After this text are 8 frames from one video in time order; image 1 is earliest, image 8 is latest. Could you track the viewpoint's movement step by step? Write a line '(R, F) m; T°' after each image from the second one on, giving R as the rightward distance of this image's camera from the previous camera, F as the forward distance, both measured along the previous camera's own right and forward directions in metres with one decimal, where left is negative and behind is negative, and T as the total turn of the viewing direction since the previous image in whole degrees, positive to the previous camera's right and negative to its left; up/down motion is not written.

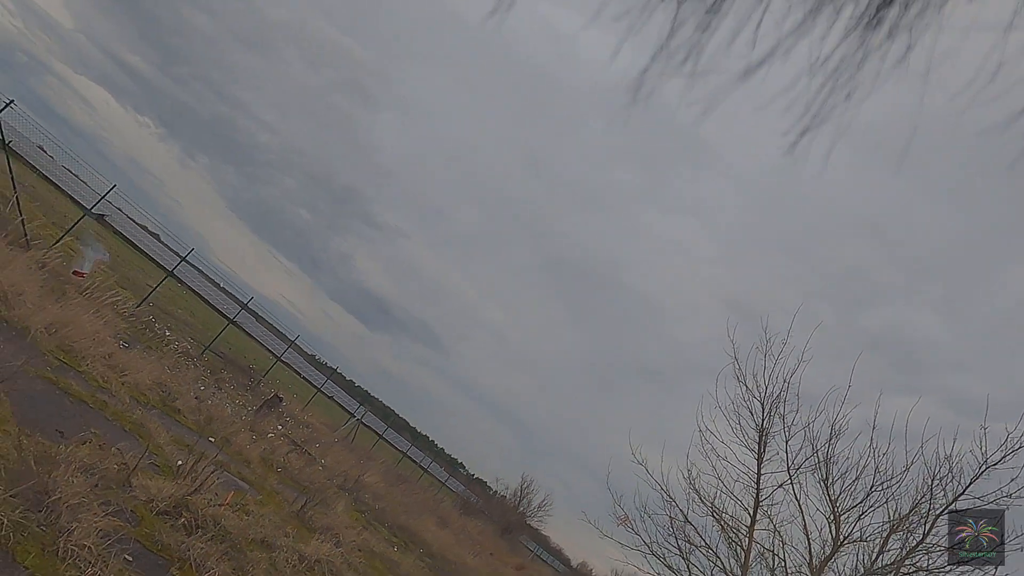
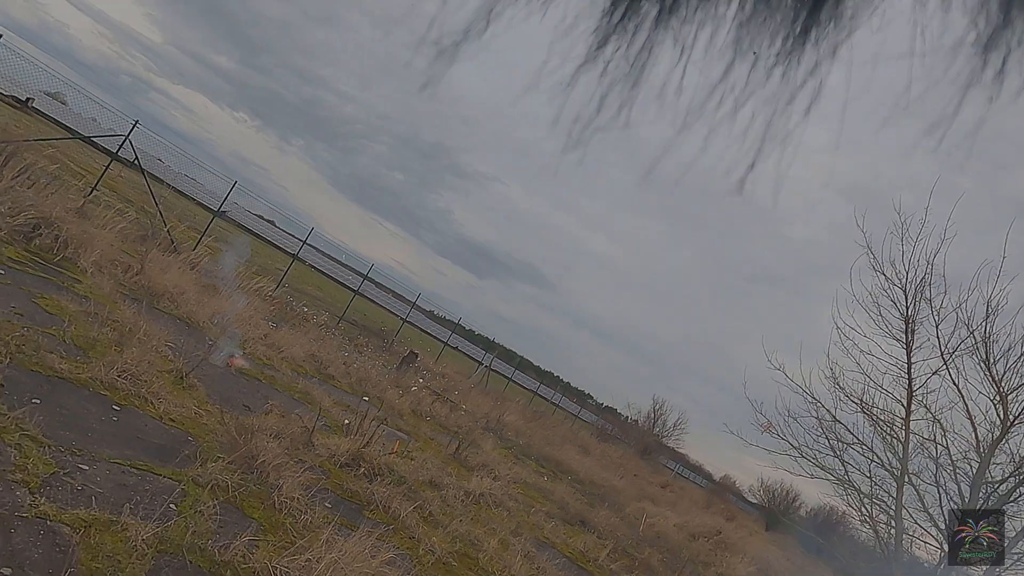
(-0.1, -0.1) m; -10°
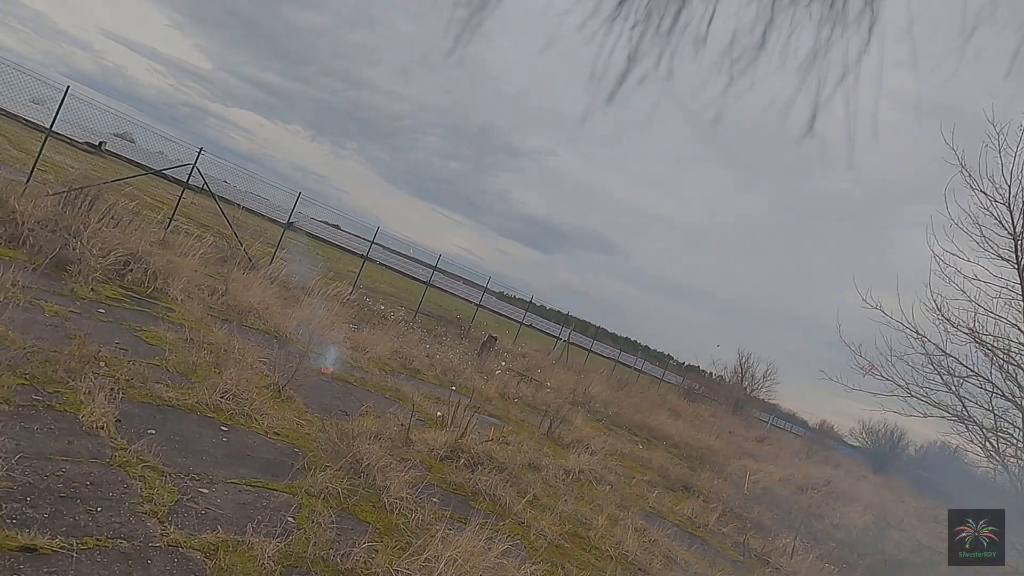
(-0.1, +0.1) m; -6°
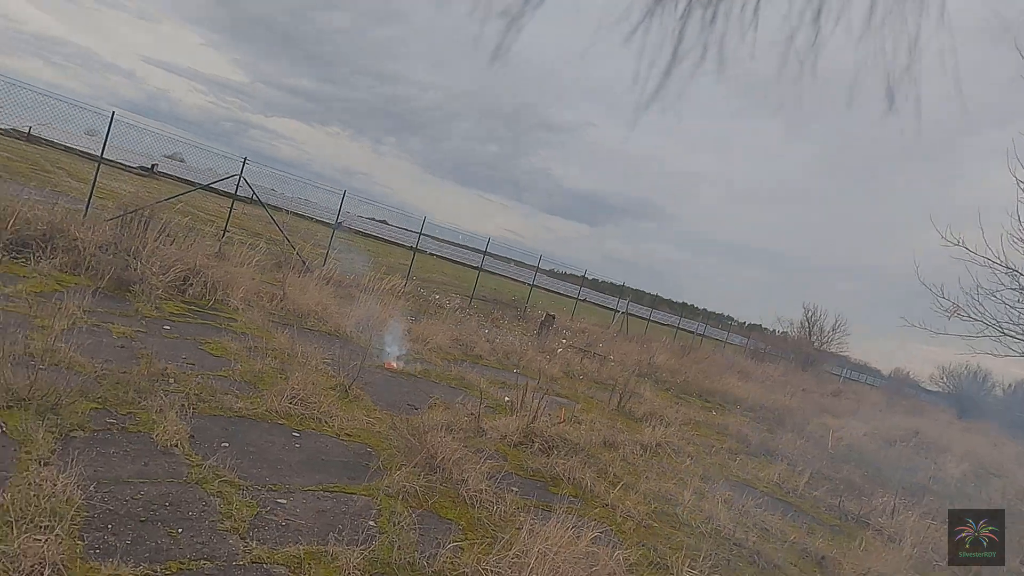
(-0.1, +0.2) m; -5°
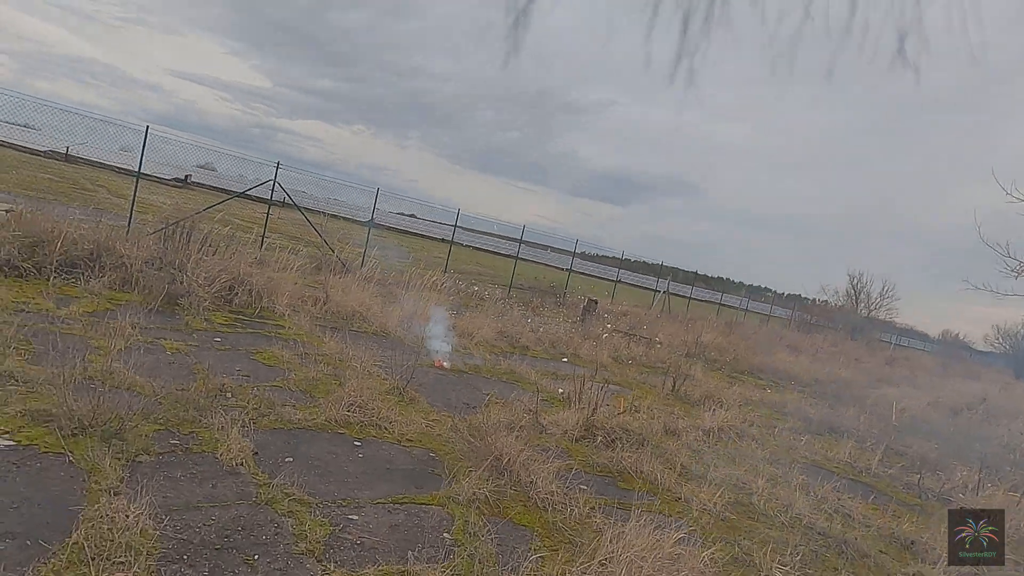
(-0.1, +0.1) m; -3°
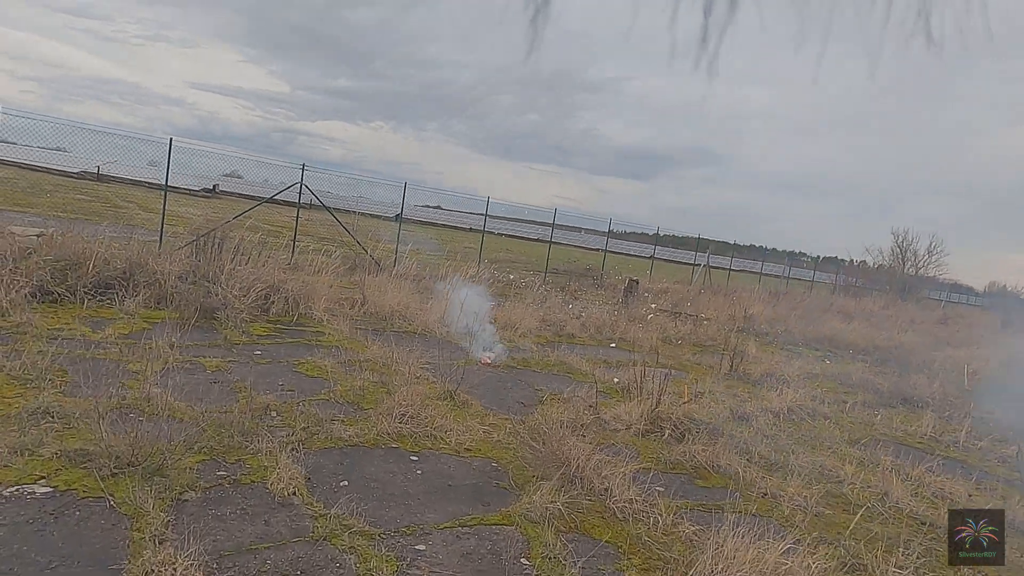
(-0.1, +0.3) m; -3°
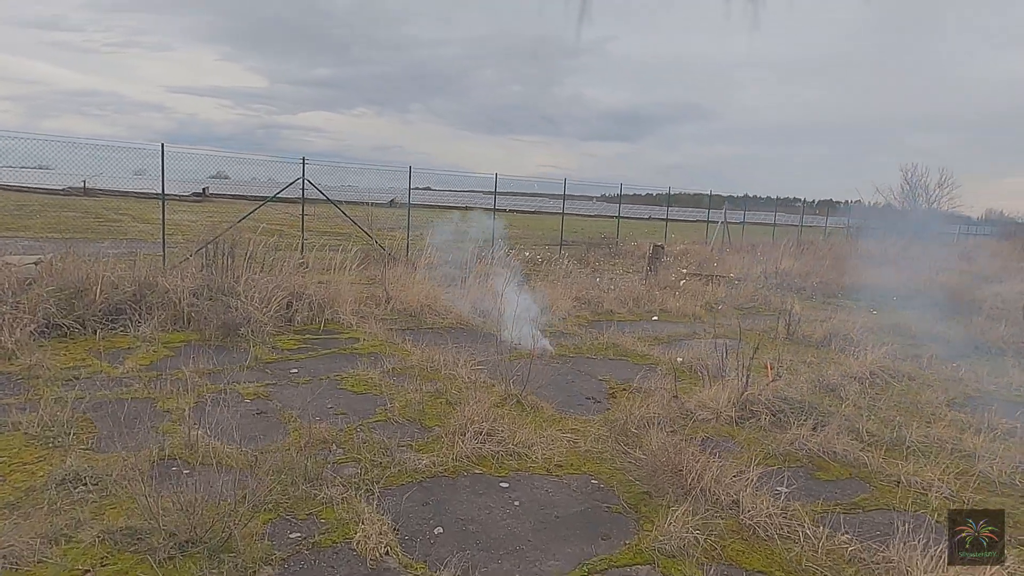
(-0.4, +0.5) m; 0°
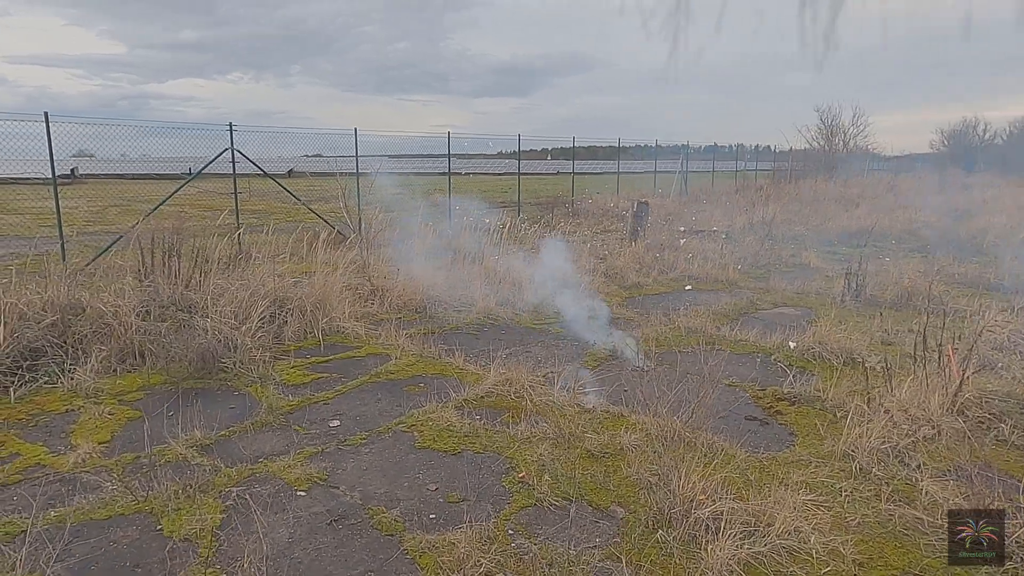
(-1.0, +1.3) m; +8°
